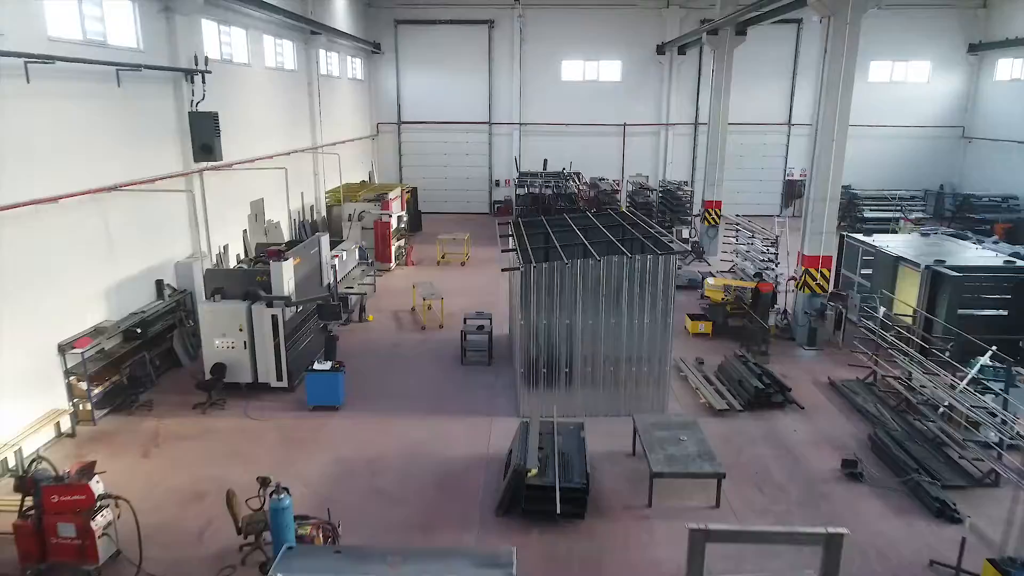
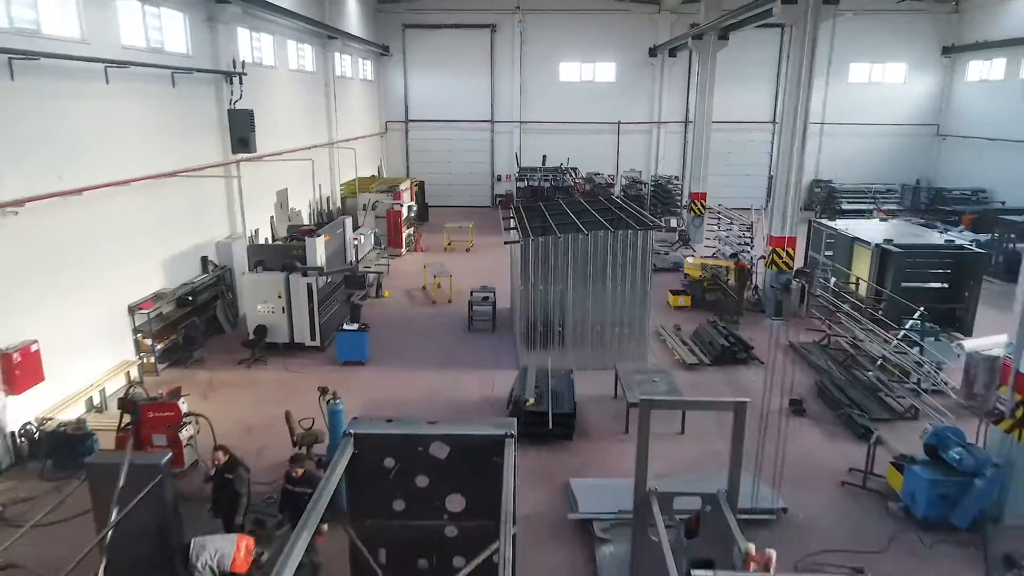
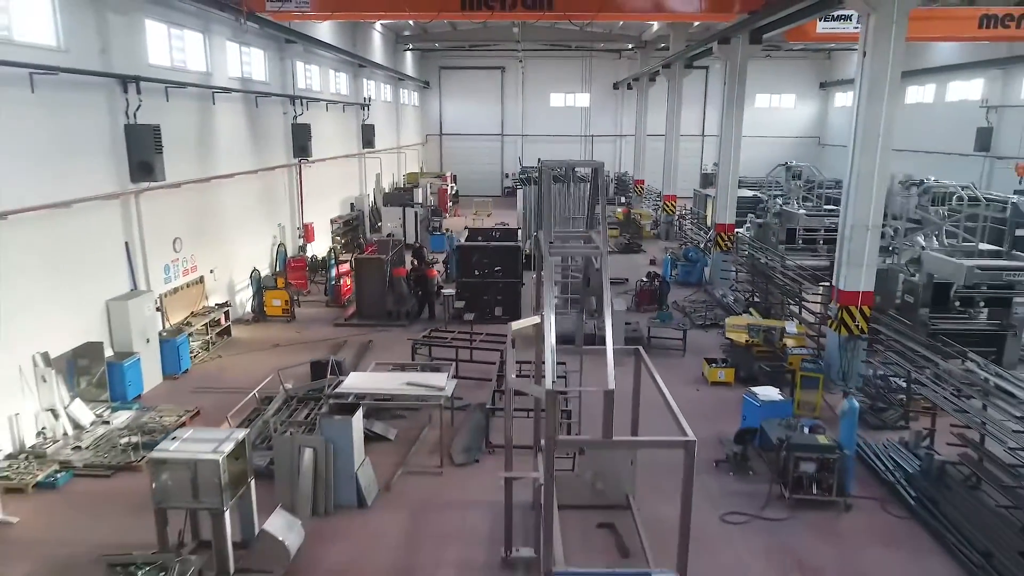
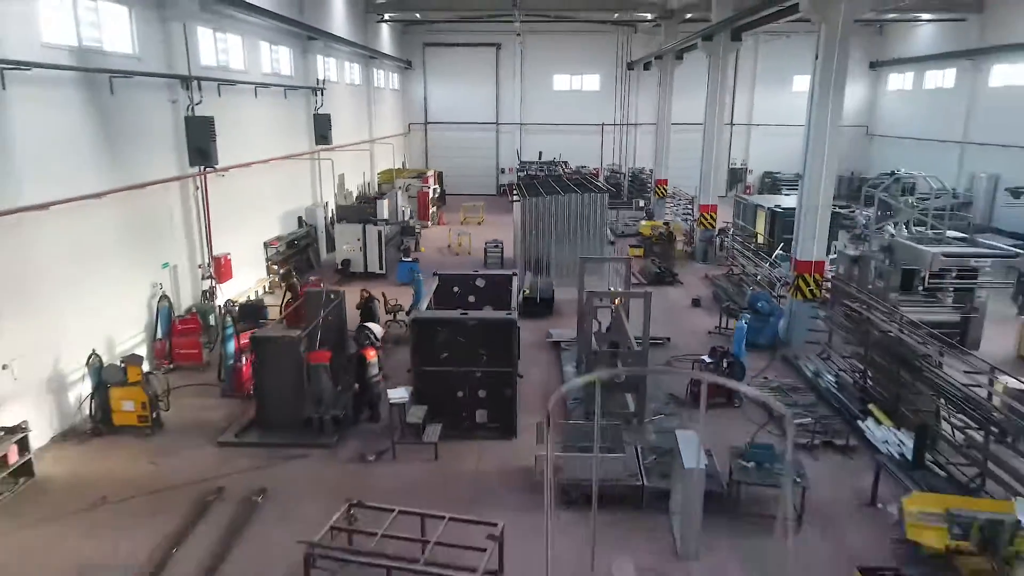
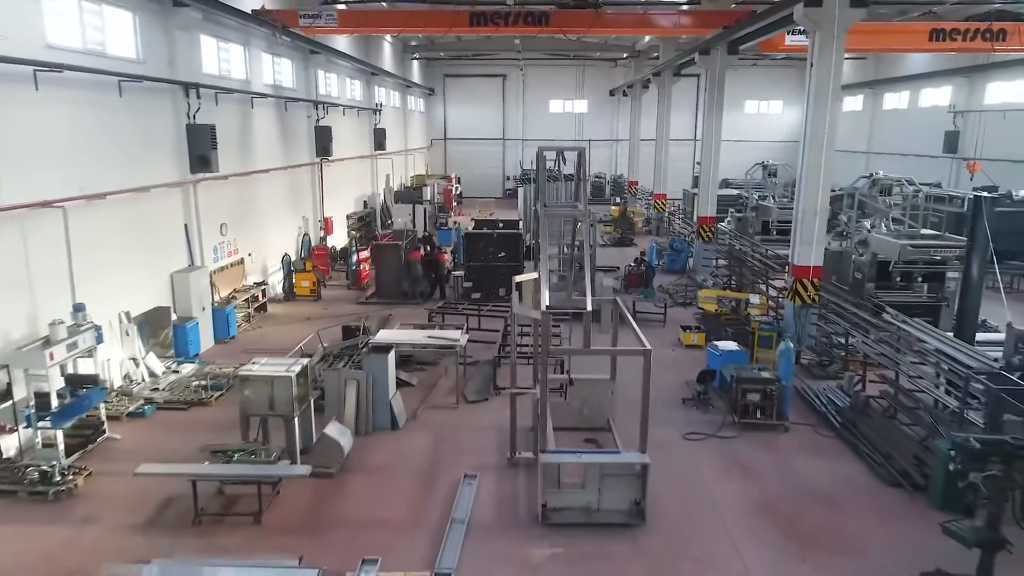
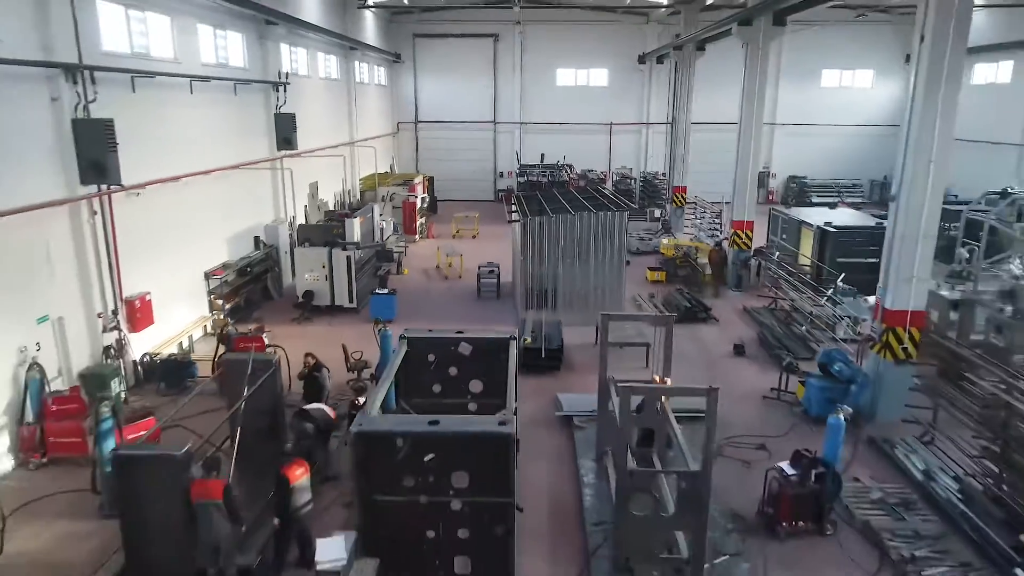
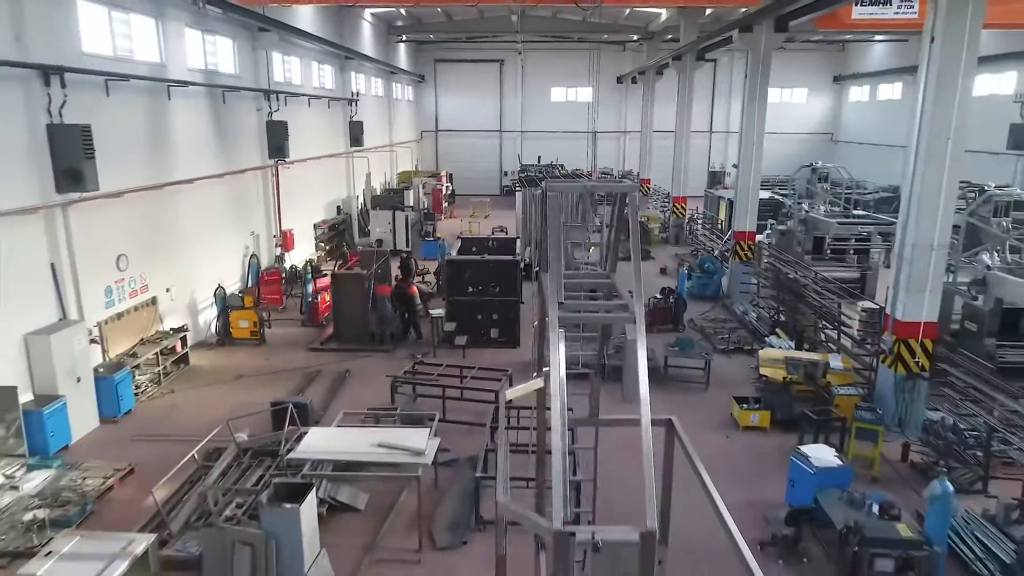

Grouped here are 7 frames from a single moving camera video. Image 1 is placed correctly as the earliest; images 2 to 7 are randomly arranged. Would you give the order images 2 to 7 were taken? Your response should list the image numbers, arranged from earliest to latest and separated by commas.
2, 6, 4, 7, 3, 5
